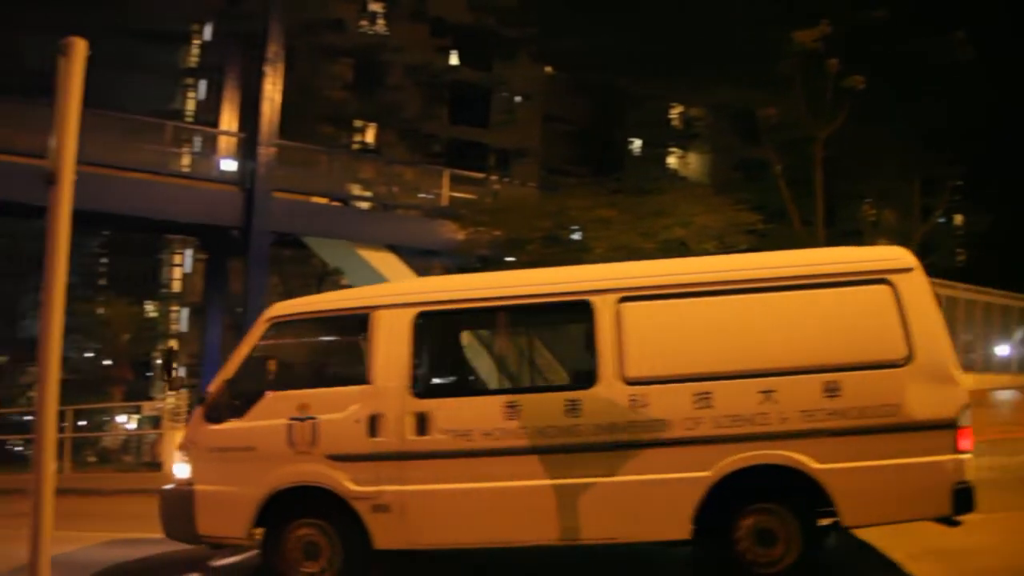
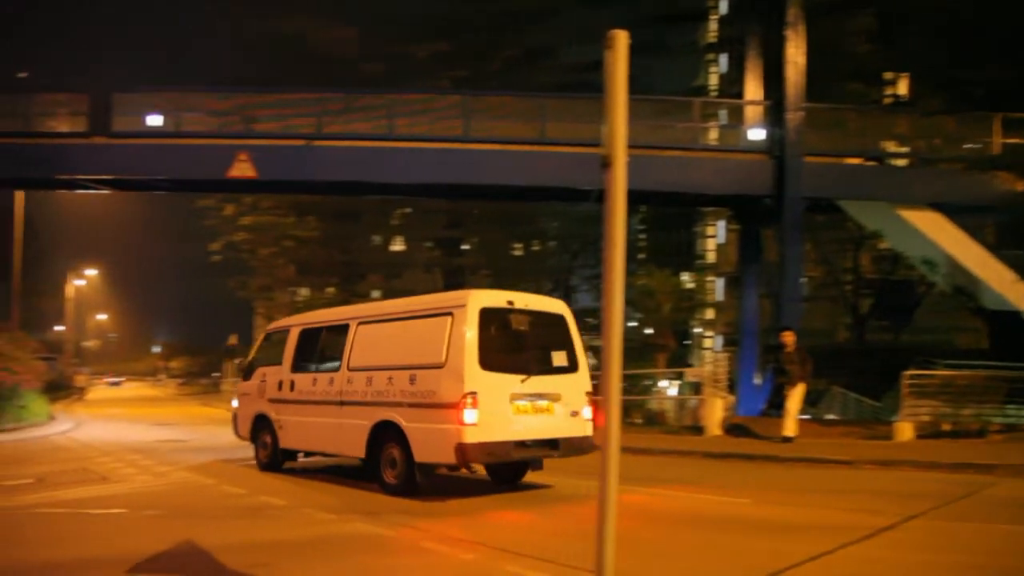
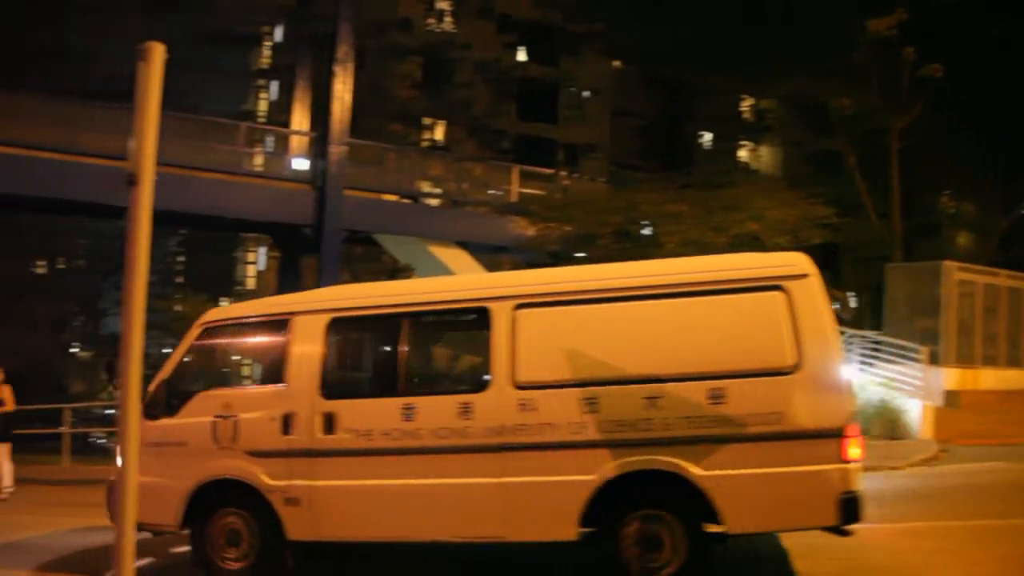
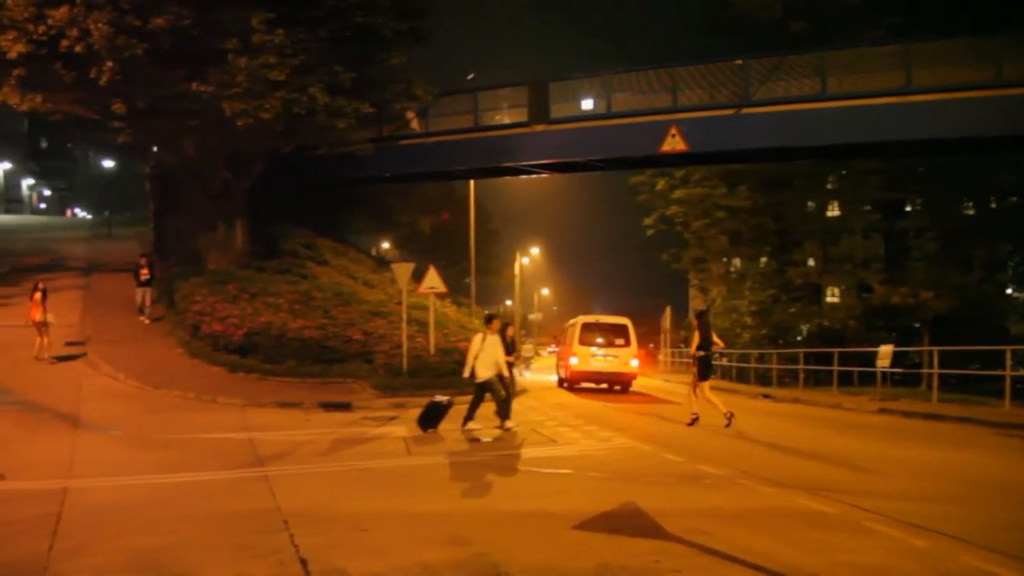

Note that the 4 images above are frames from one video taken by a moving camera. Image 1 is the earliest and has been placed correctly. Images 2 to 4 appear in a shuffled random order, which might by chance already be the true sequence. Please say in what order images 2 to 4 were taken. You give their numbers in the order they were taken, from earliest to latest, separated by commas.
3, 2, 4
